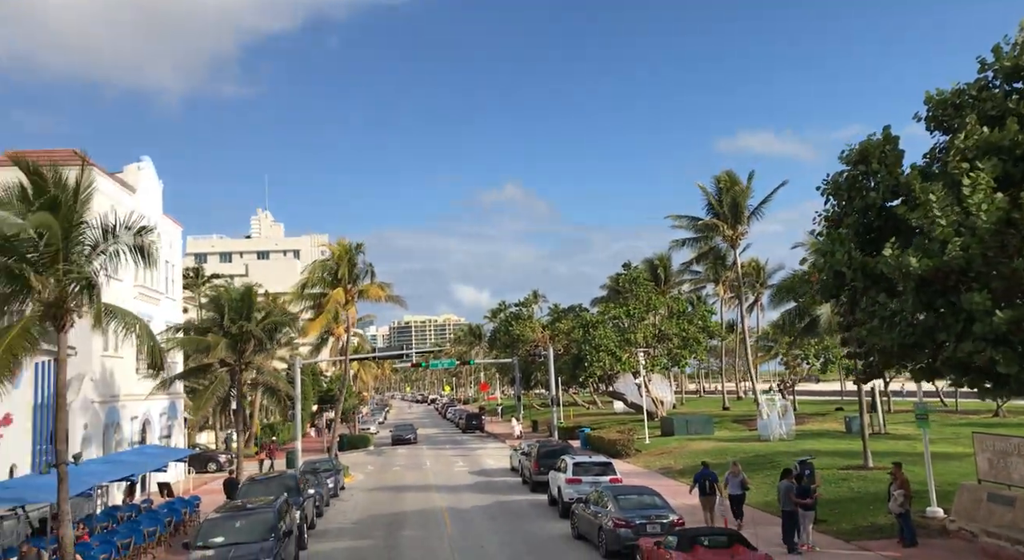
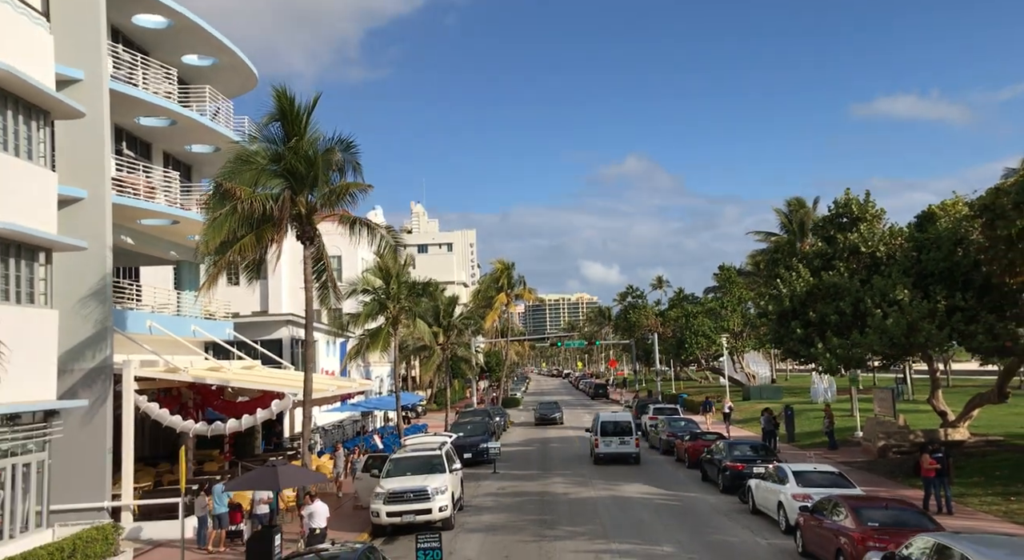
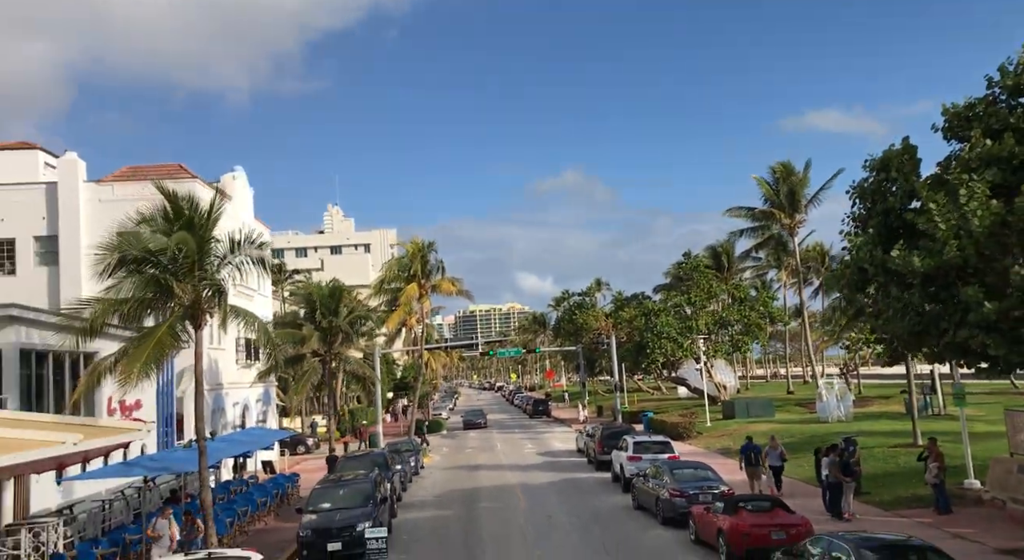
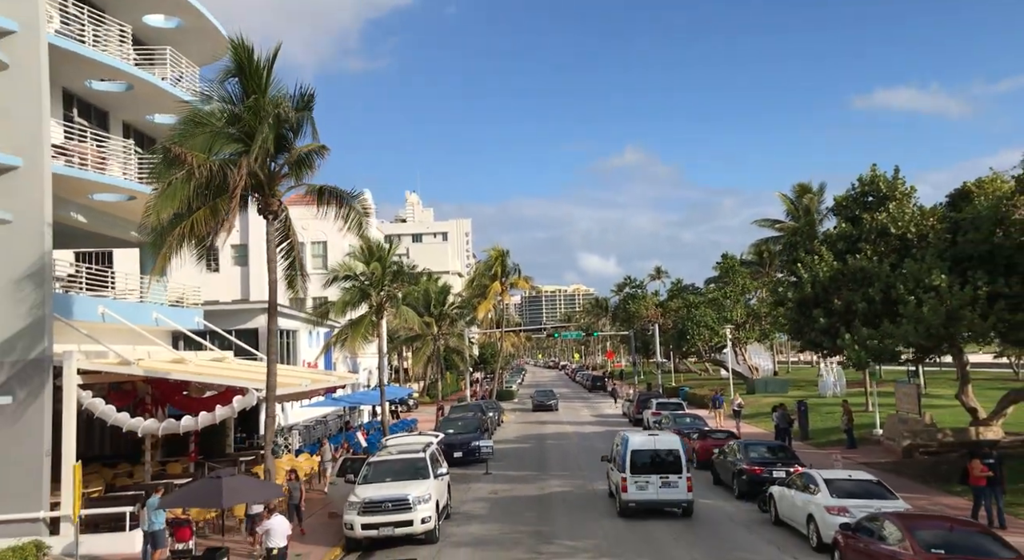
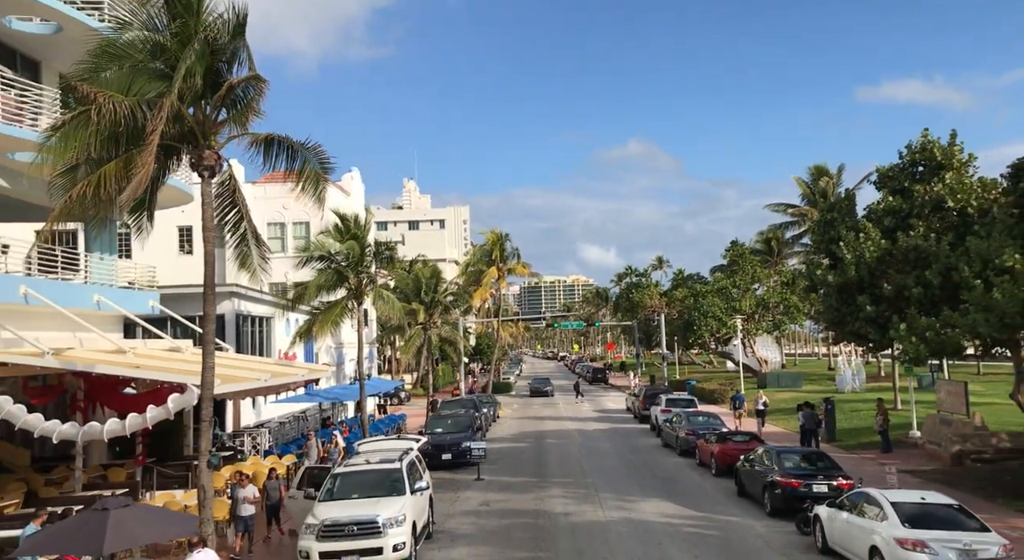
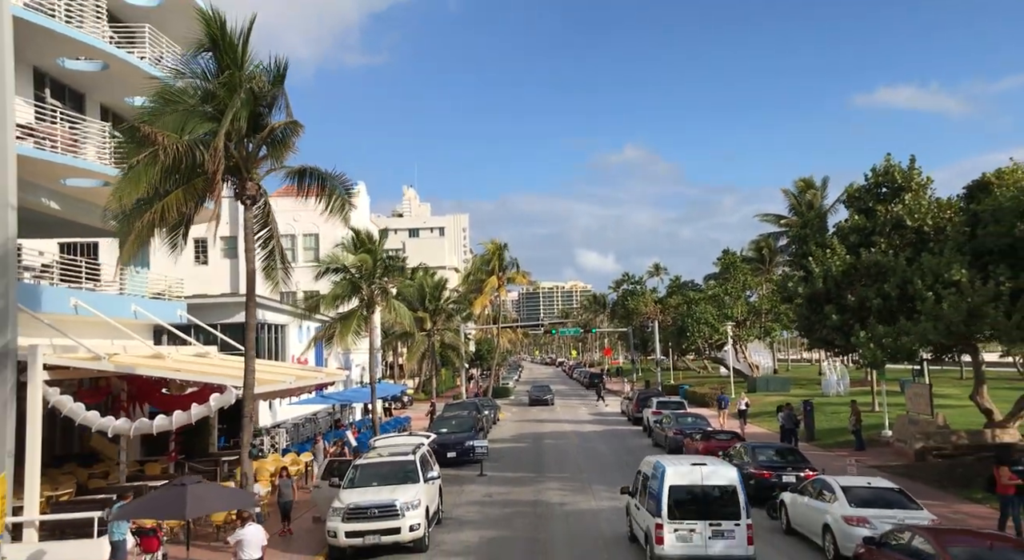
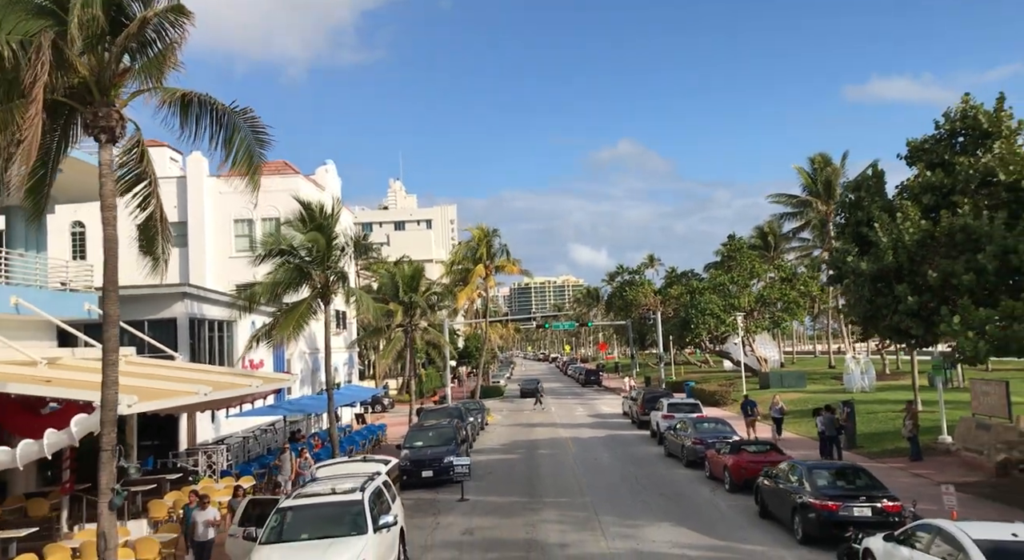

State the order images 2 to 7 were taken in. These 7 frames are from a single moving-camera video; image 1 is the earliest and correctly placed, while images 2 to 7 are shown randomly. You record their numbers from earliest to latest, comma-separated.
3, 7, 5, 6, 4, 2
